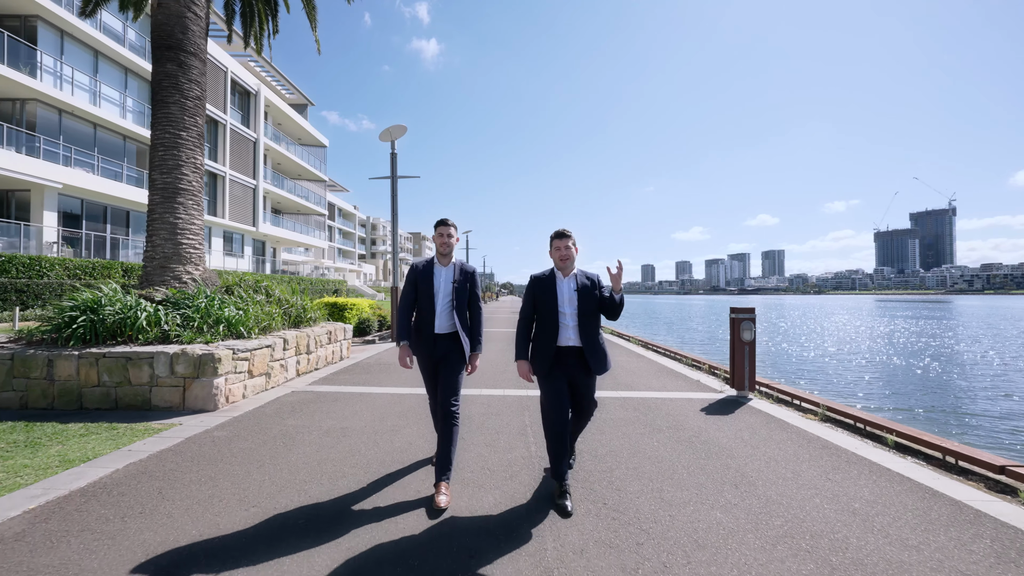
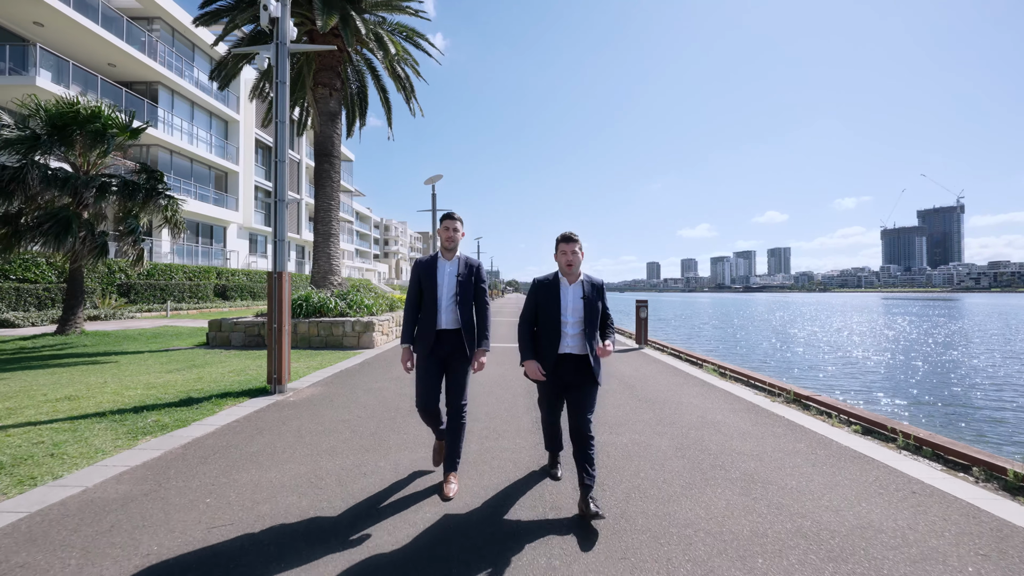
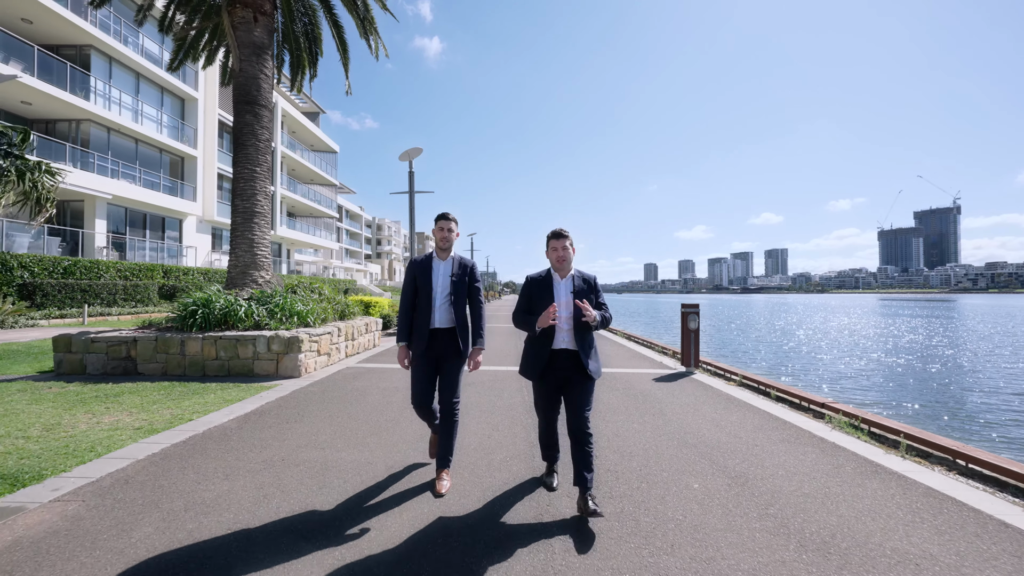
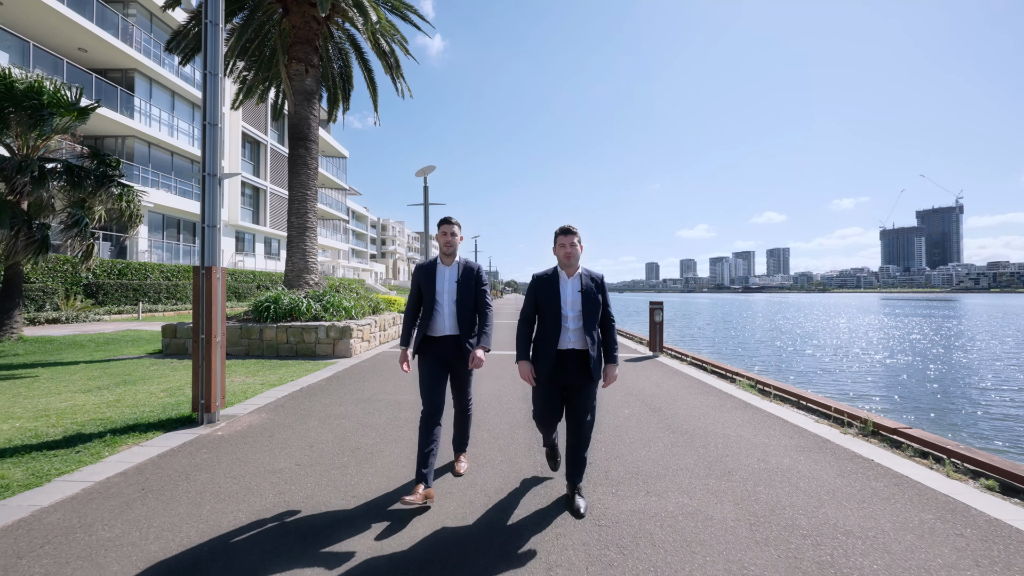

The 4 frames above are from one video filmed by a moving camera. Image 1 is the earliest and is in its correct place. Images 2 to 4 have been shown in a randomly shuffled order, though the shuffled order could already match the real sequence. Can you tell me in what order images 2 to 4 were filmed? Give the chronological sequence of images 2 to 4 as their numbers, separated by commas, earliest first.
3, 4, 2
